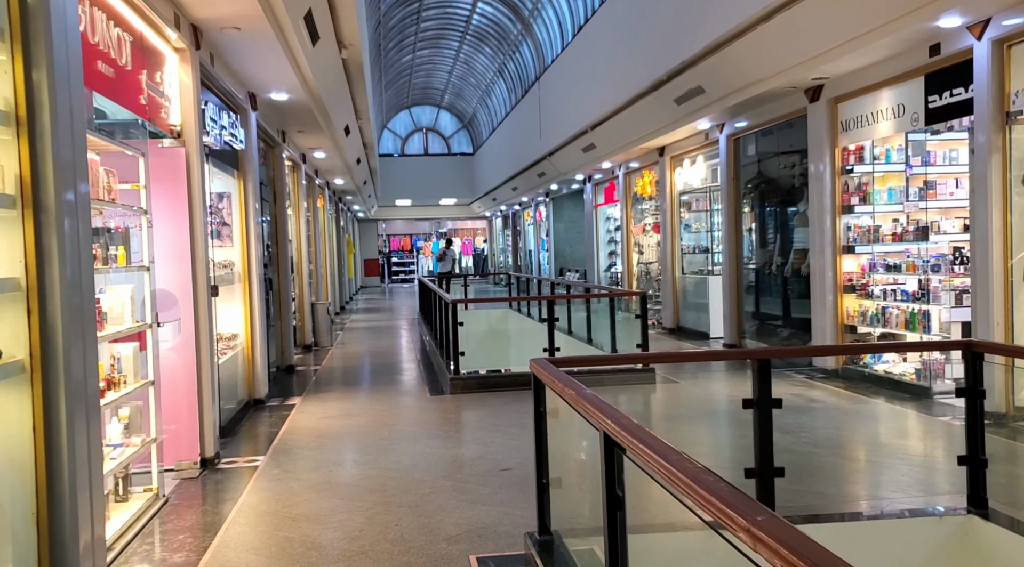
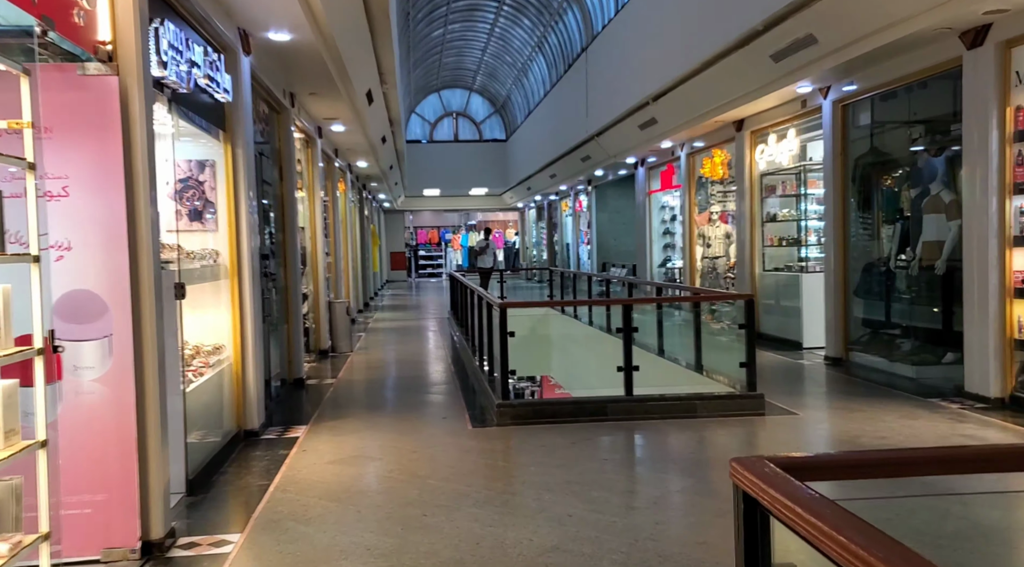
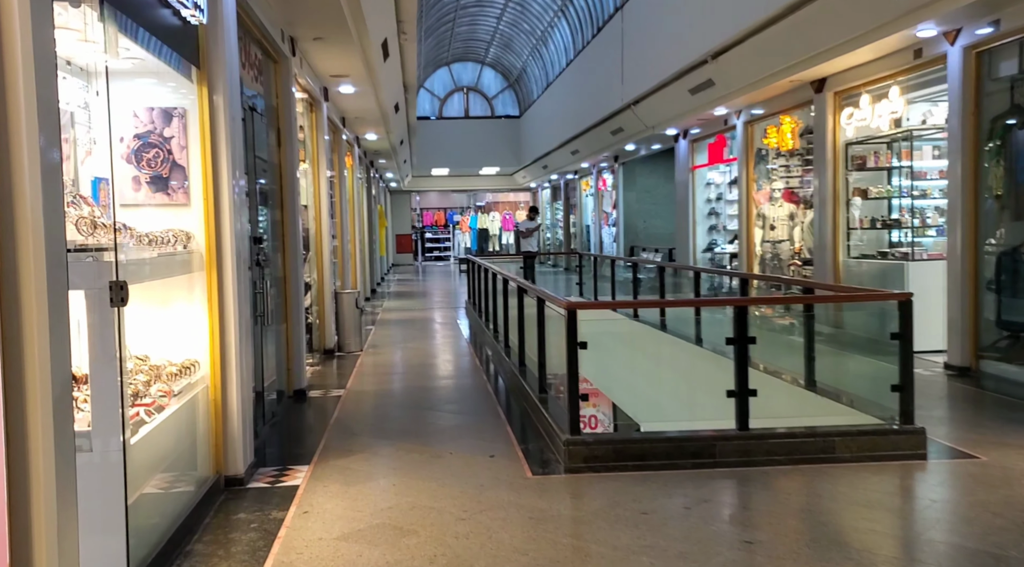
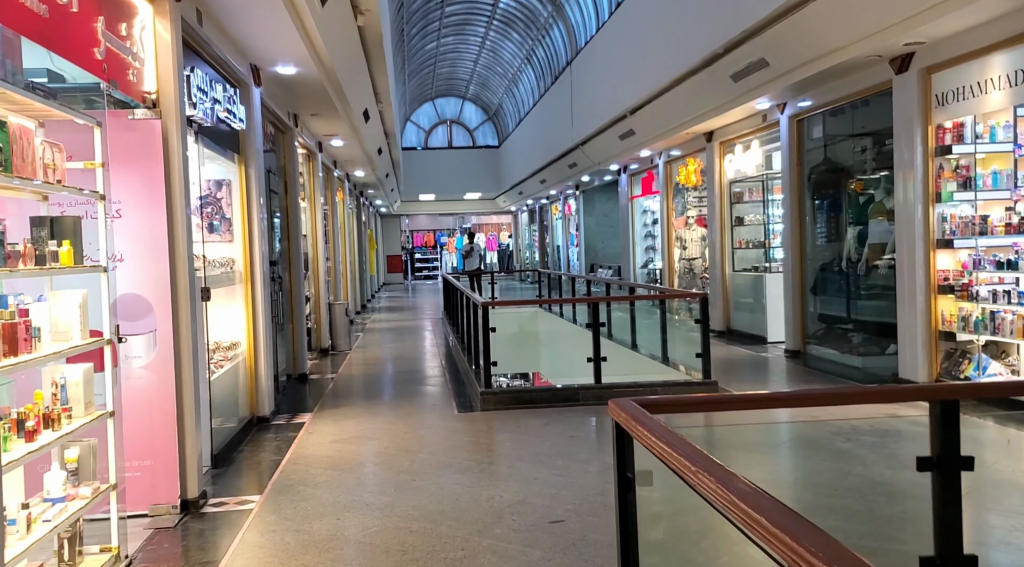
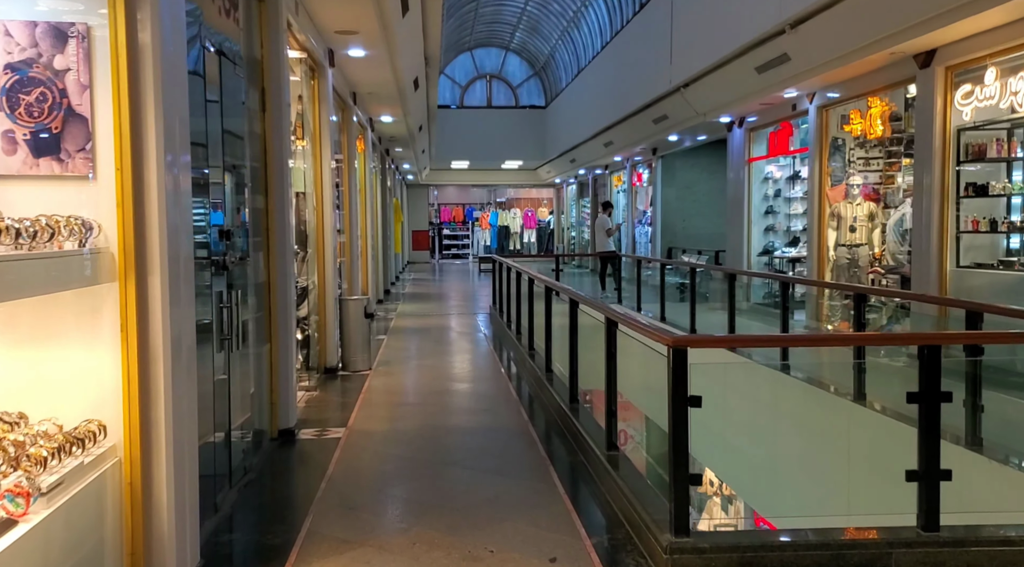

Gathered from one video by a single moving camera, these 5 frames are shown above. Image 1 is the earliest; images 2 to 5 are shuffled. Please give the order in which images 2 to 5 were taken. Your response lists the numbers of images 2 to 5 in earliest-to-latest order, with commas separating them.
4, 2, 3, 5
